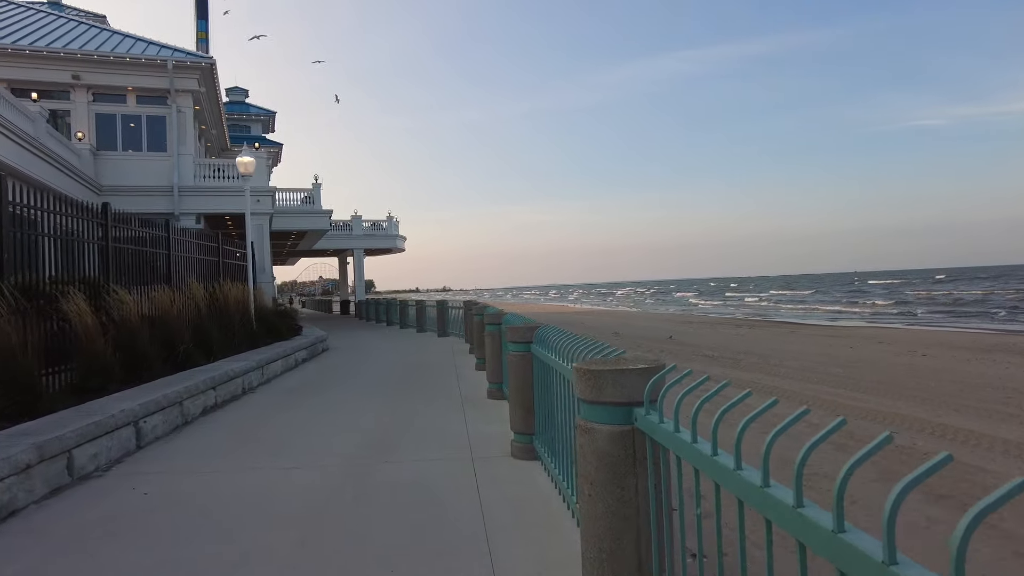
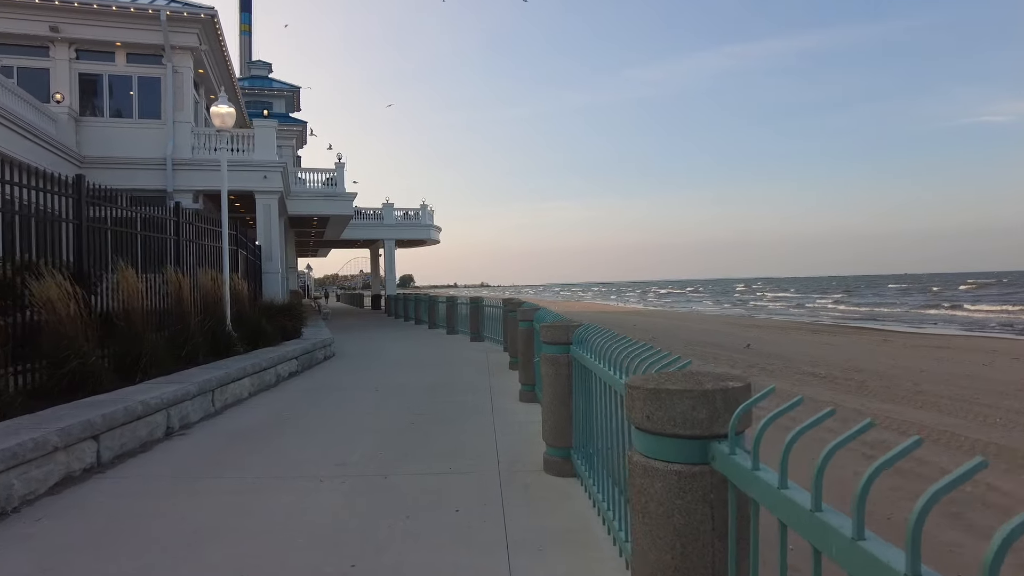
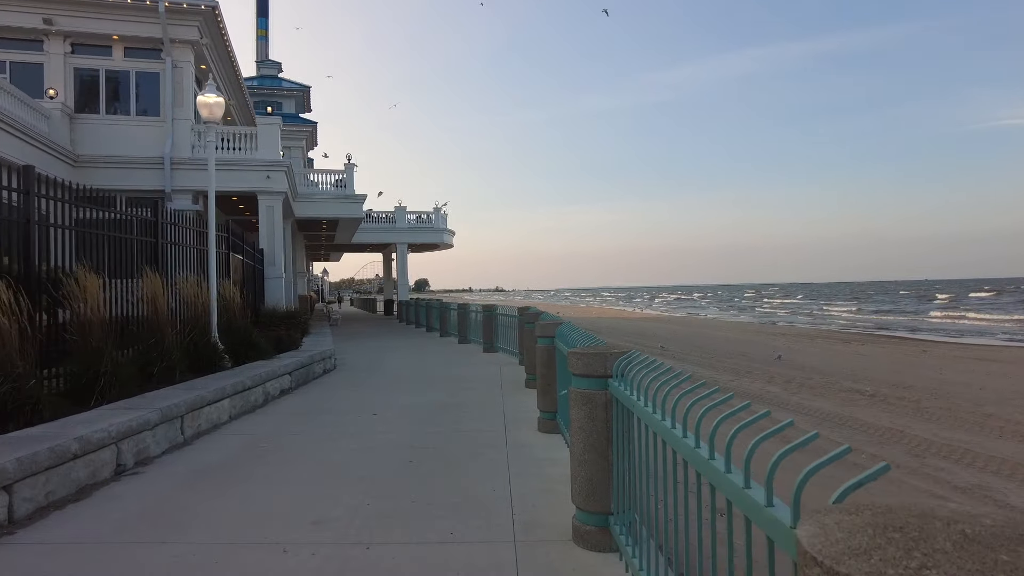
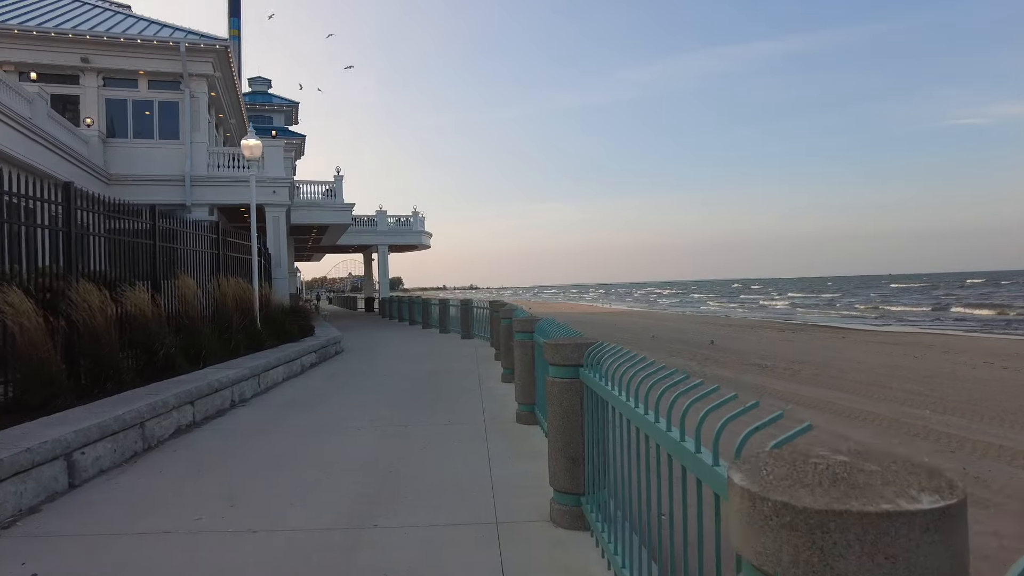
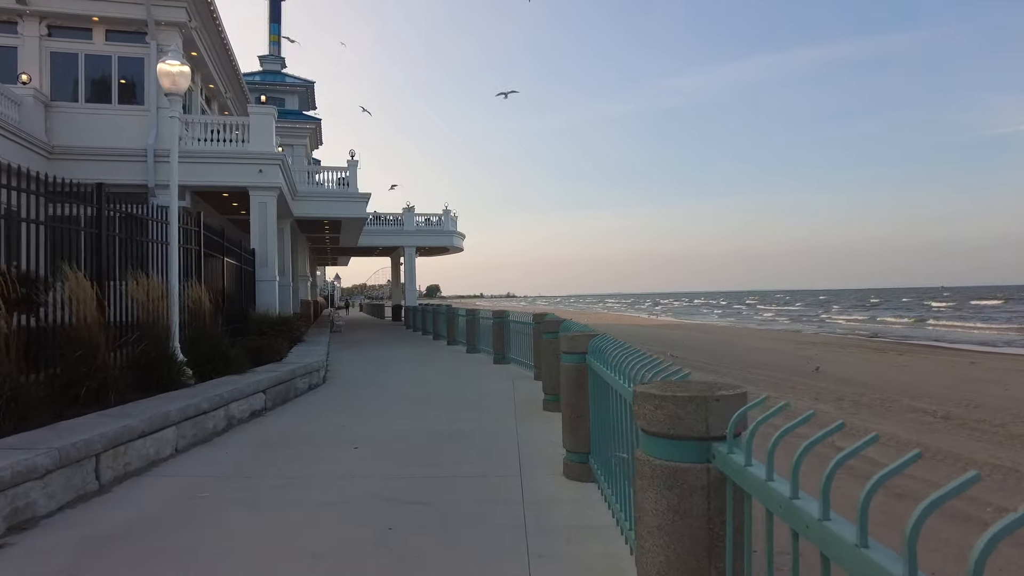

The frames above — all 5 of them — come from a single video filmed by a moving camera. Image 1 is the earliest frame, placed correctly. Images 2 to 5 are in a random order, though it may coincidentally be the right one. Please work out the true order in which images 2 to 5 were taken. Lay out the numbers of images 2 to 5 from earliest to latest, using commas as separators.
4, 2, 3, 5
